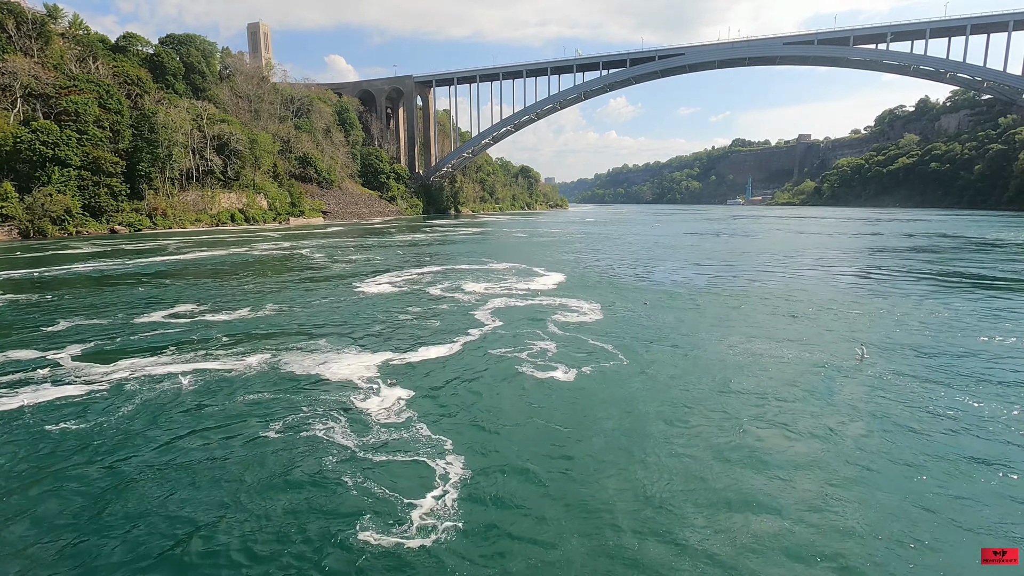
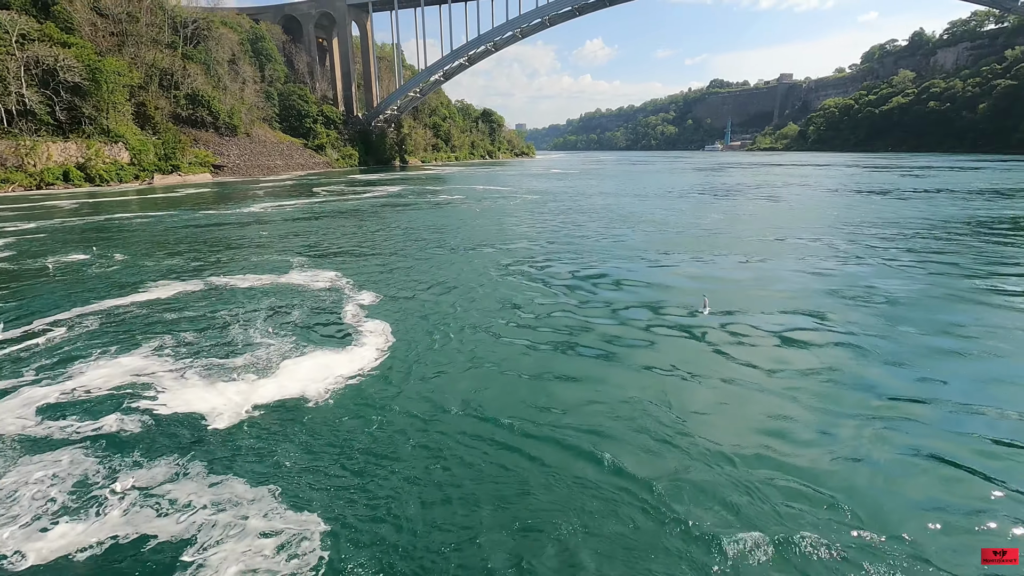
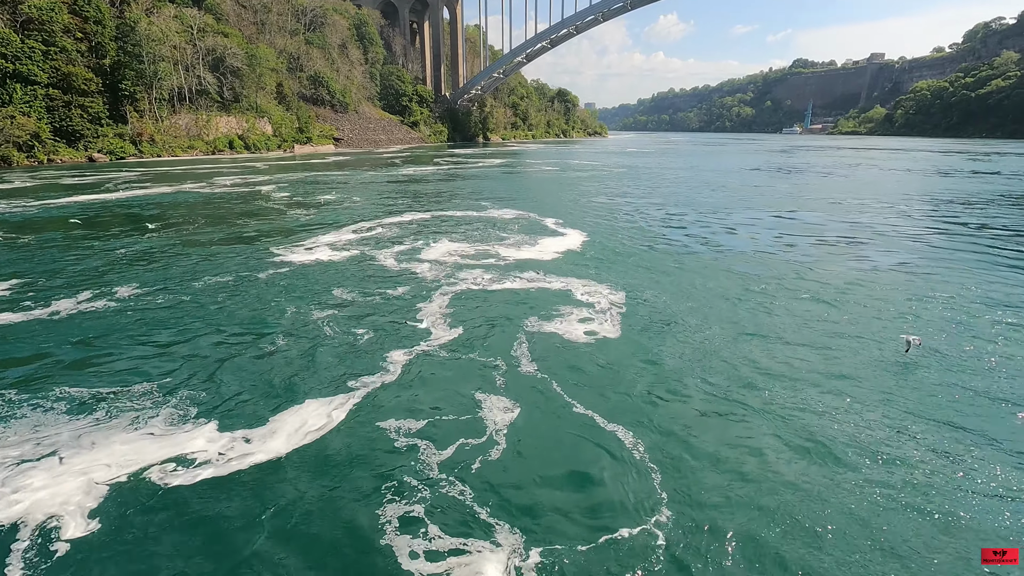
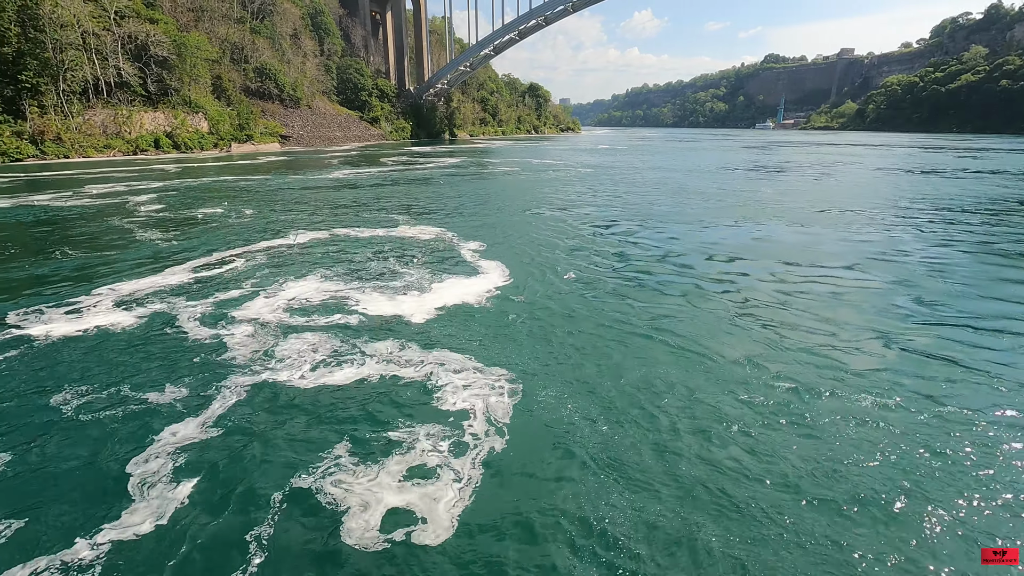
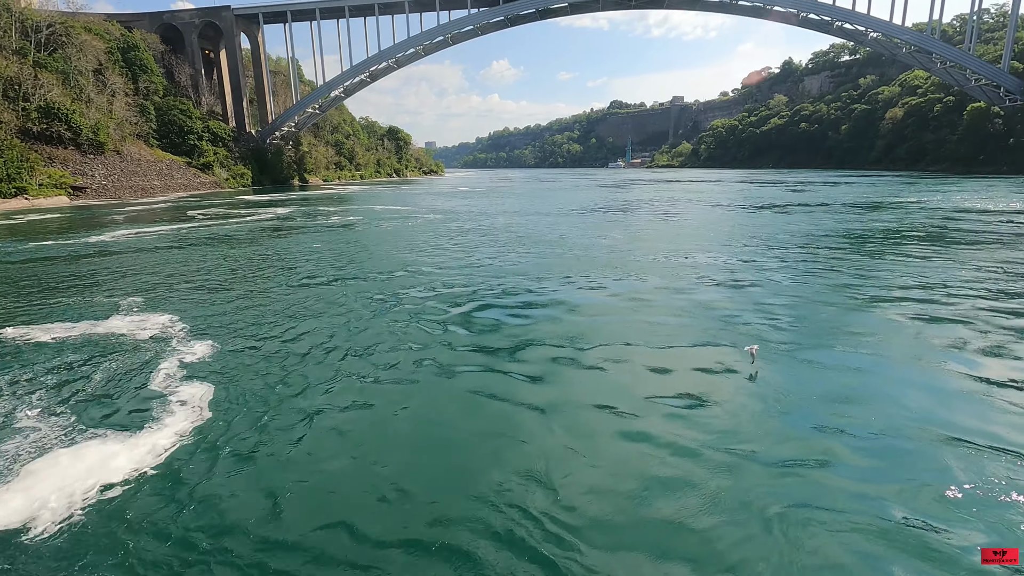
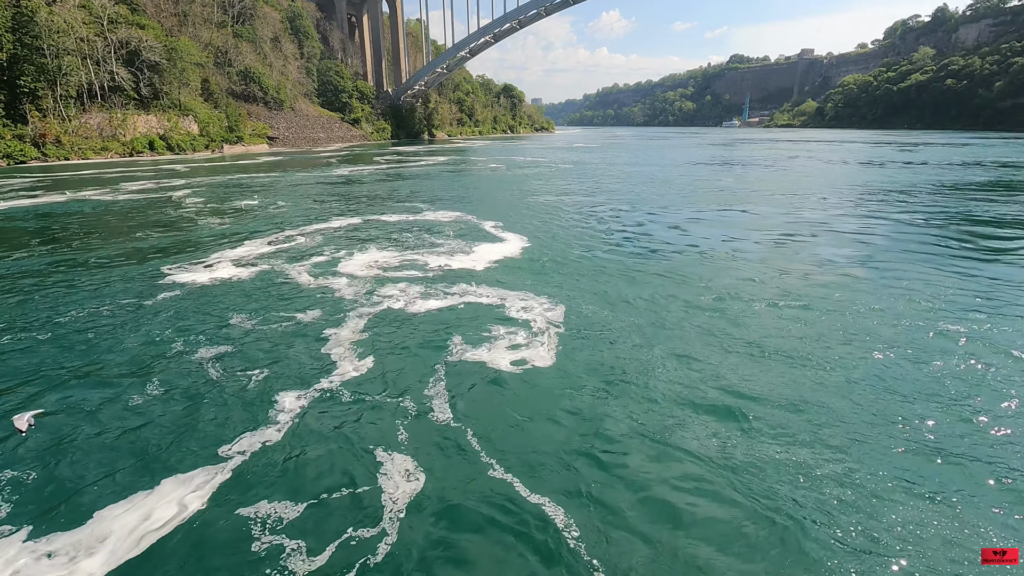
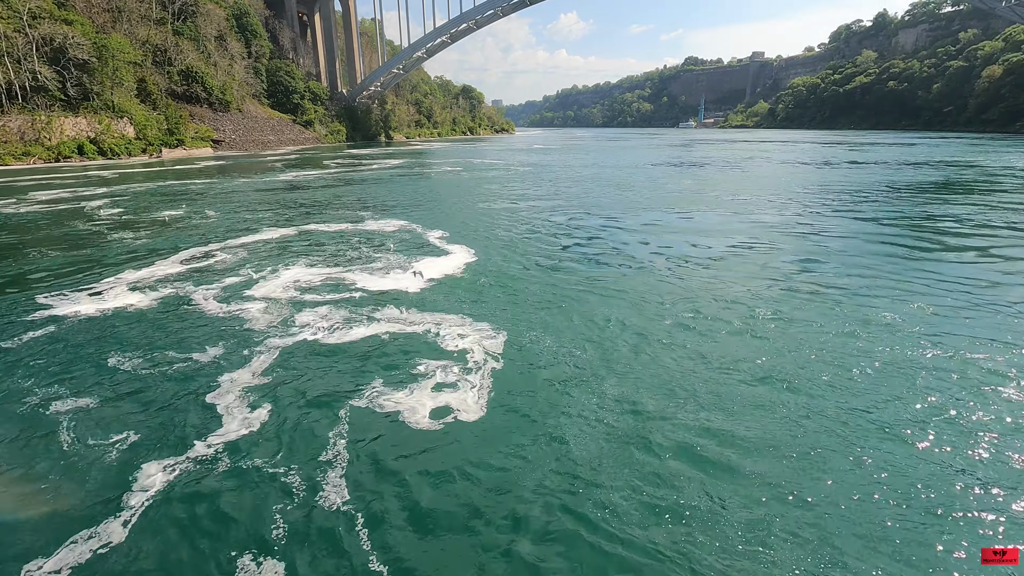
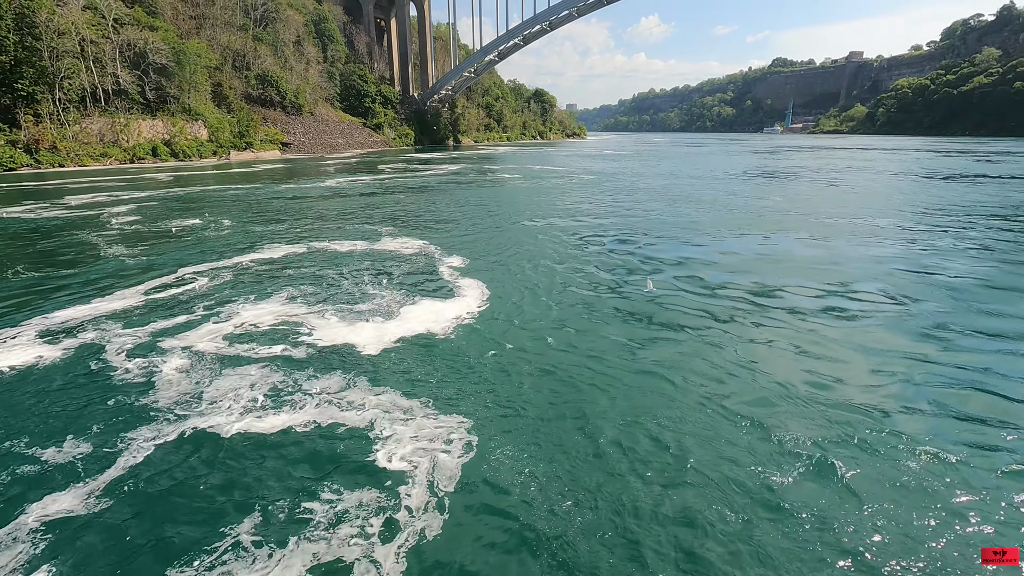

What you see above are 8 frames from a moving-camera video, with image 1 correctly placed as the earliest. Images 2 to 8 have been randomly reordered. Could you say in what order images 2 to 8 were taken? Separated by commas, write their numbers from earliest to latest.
3, 6, 7, 4, 8, 2, 5
